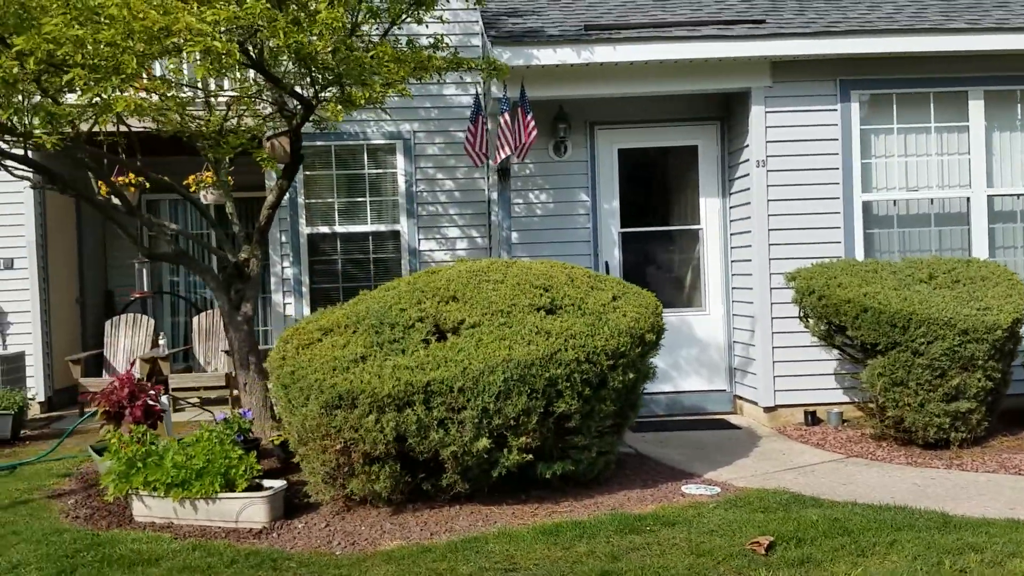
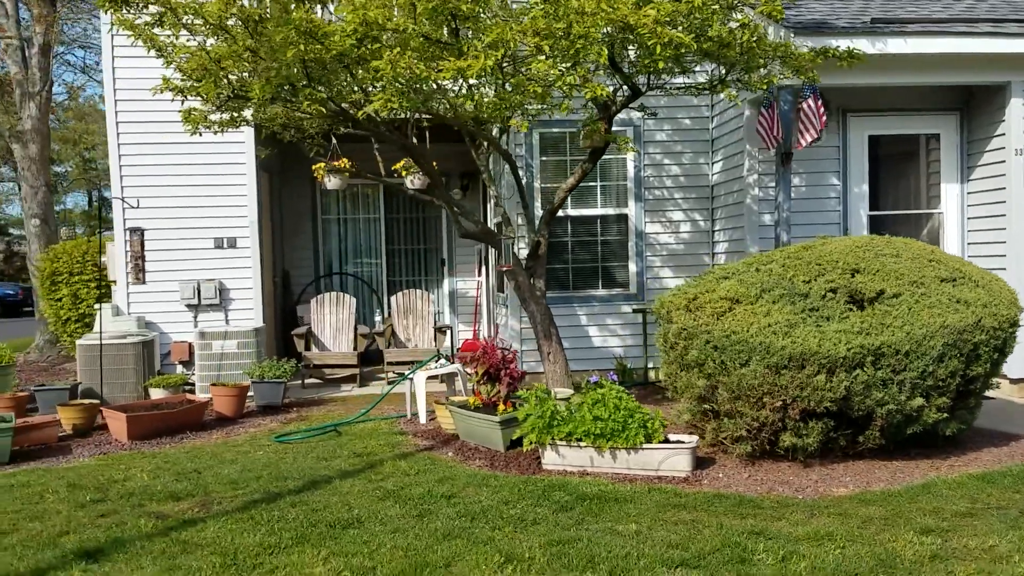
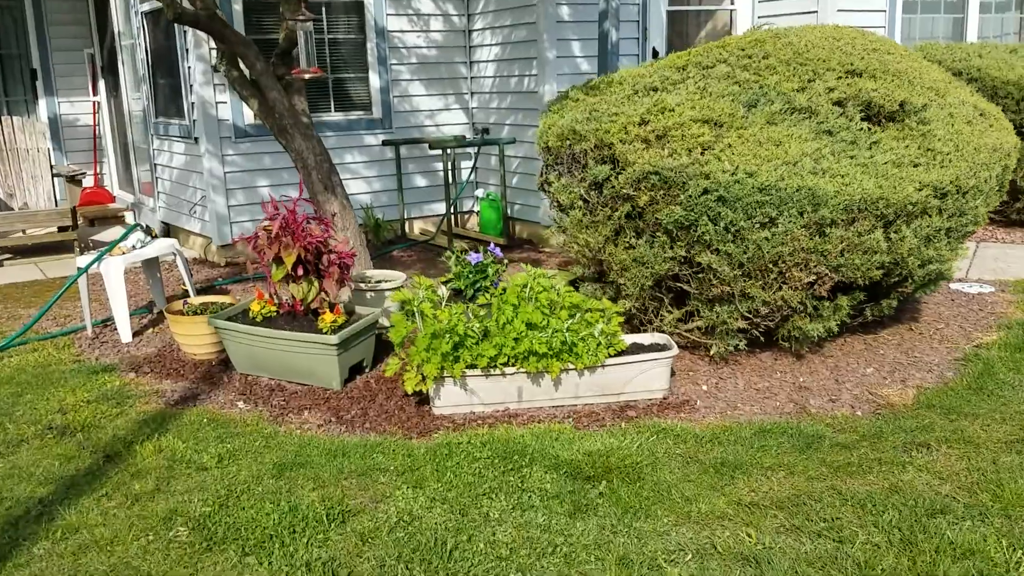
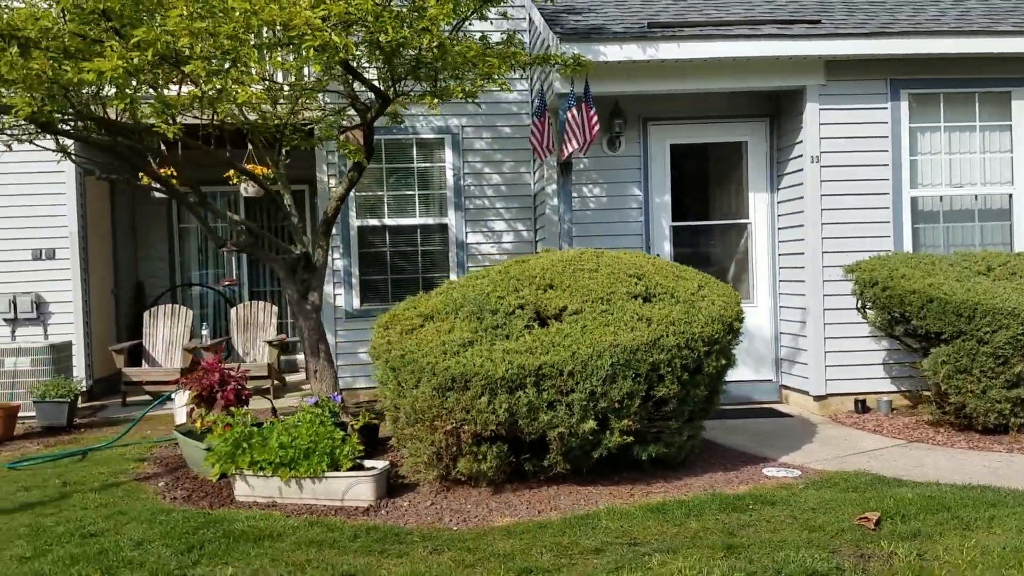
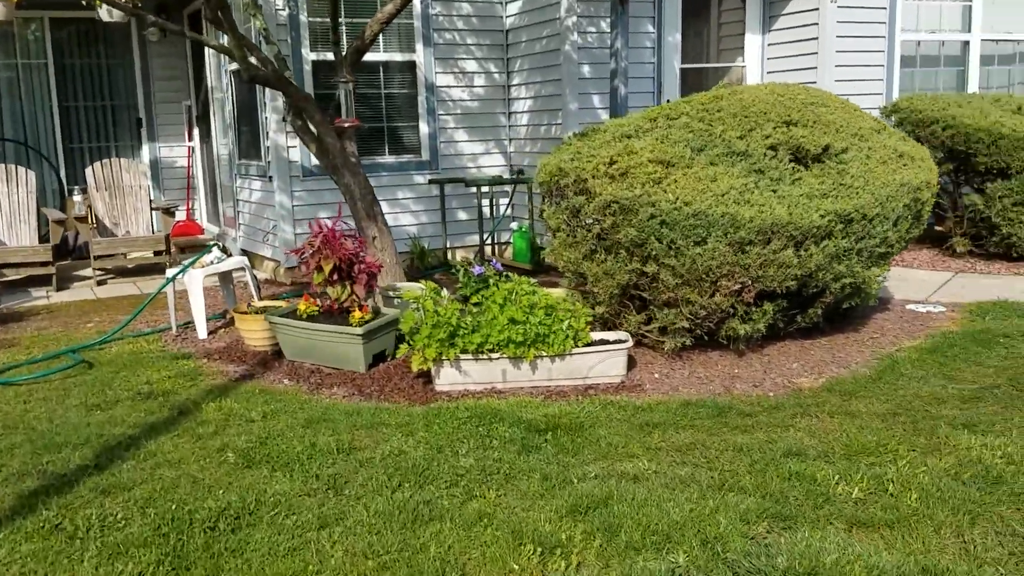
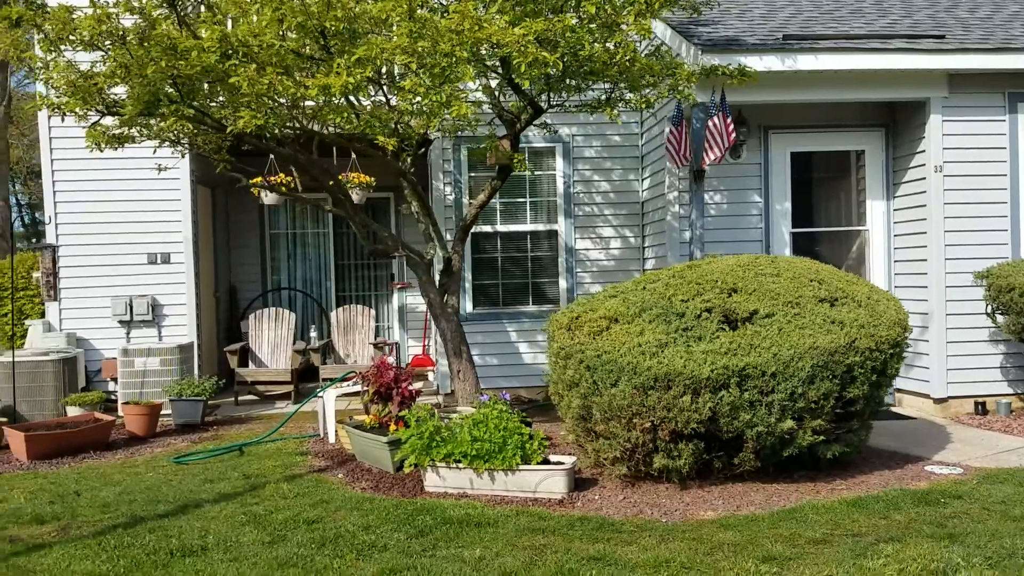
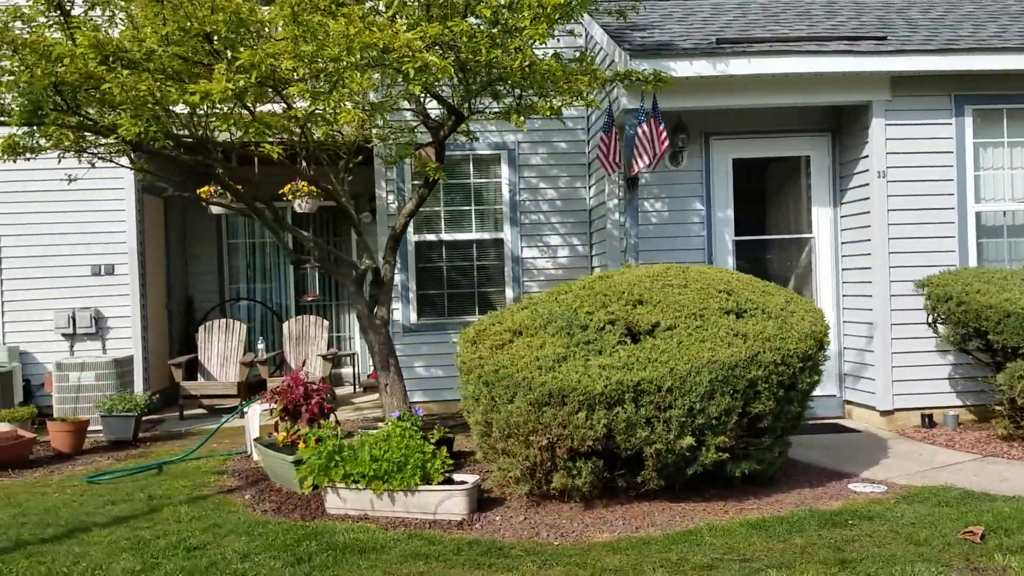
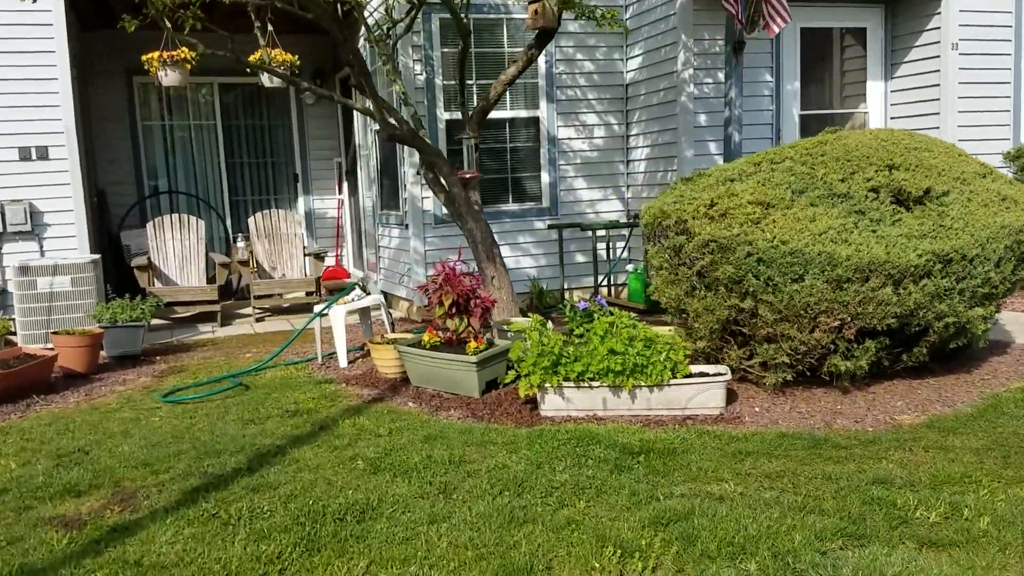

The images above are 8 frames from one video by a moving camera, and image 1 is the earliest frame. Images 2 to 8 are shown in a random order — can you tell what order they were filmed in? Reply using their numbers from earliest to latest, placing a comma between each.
4, 7, 6, 2, 8, 5, 3
